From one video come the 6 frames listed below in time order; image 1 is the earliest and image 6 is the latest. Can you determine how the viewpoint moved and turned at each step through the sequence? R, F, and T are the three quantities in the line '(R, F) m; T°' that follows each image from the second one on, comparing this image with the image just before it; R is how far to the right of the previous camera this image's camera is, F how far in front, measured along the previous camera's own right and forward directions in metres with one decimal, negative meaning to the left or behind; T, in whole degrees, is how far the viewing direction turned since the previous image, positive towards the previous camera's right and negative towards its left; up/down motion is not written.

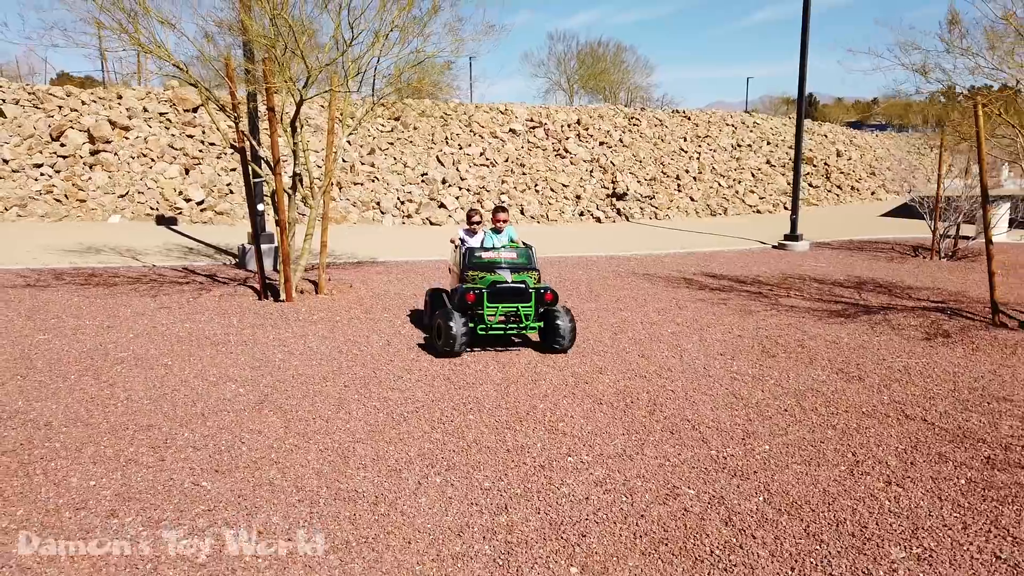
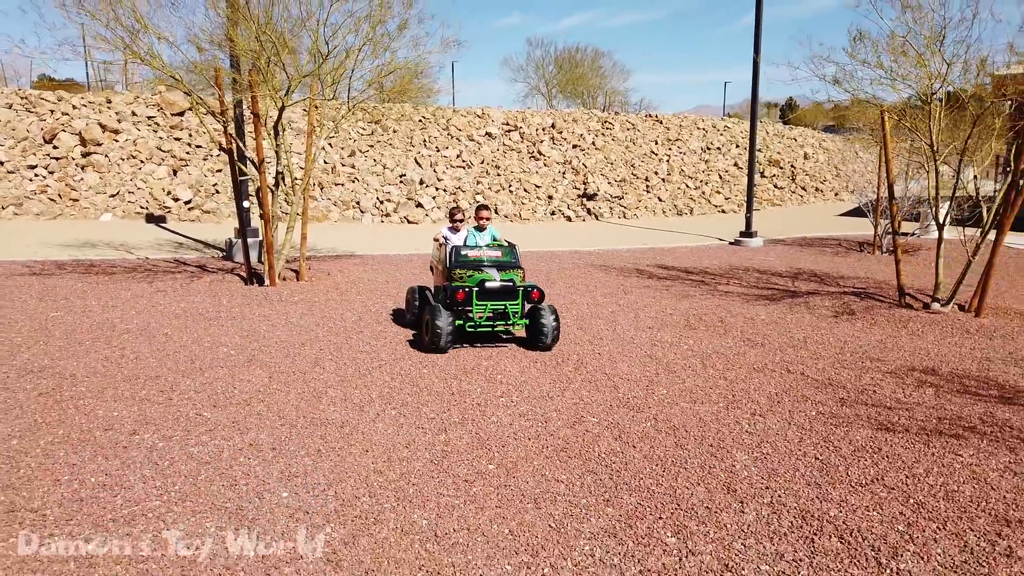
(+0.3, -0.9) m; +1°
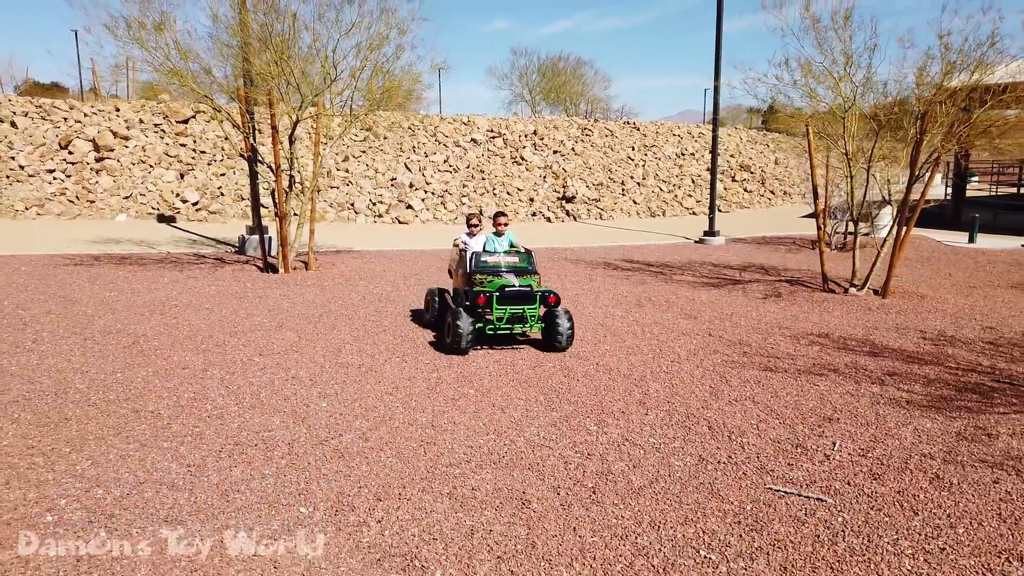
(+0.1, -1.5) m; +1°
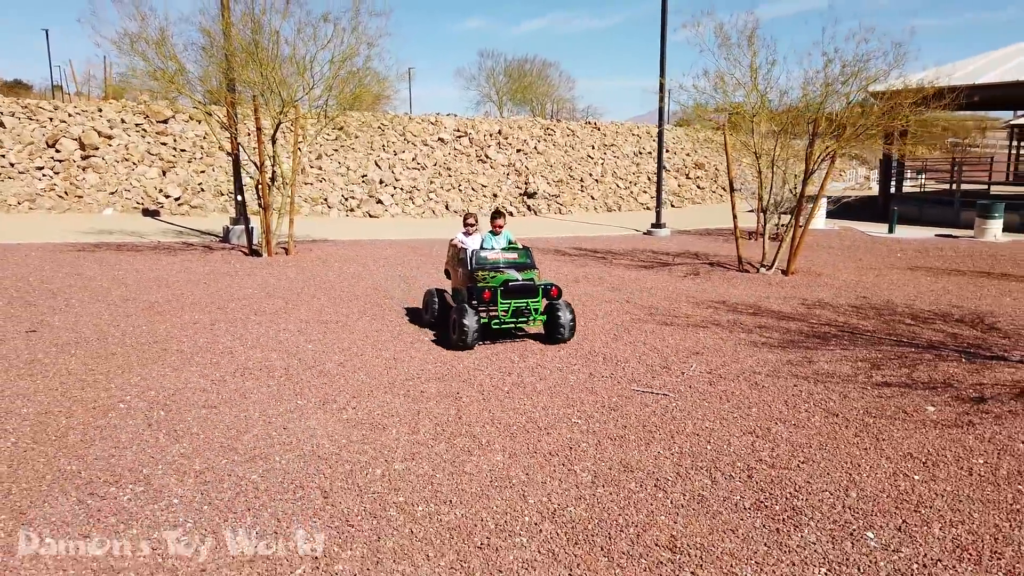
(+0.2, -1.5) m; +2°
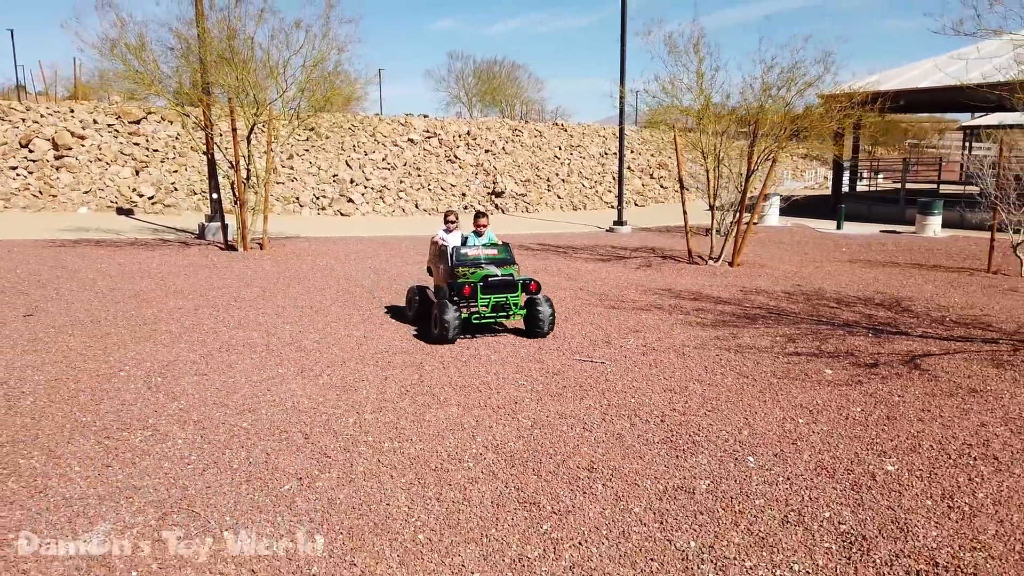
(+0.1, -0.7) m; +2°
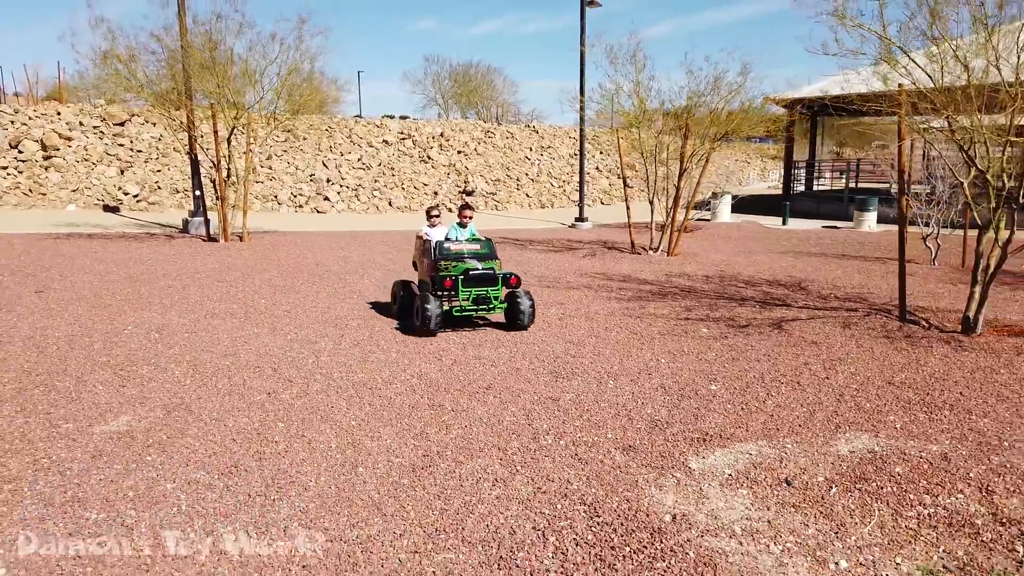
(+0.4, -1.3) m; +1°
